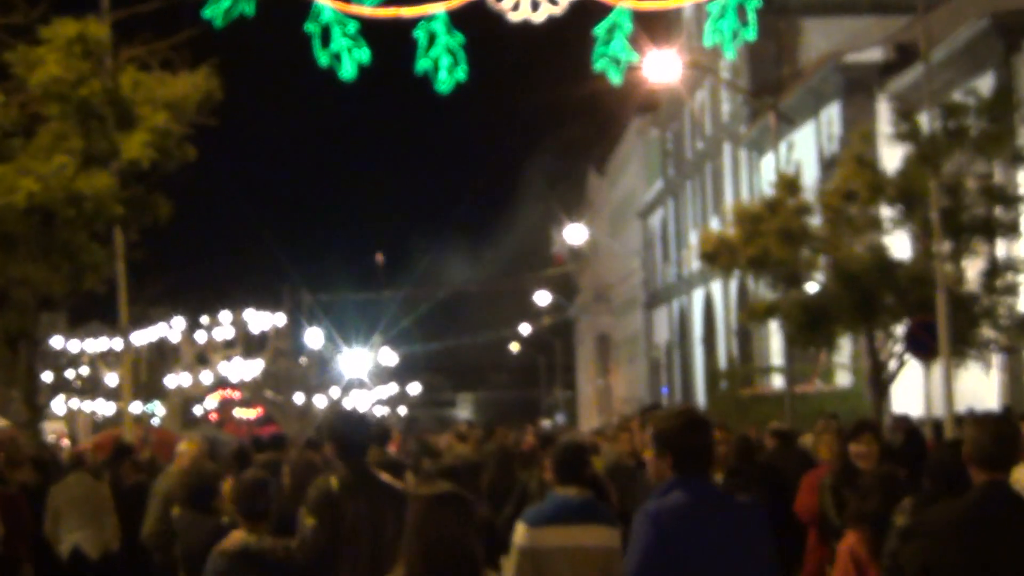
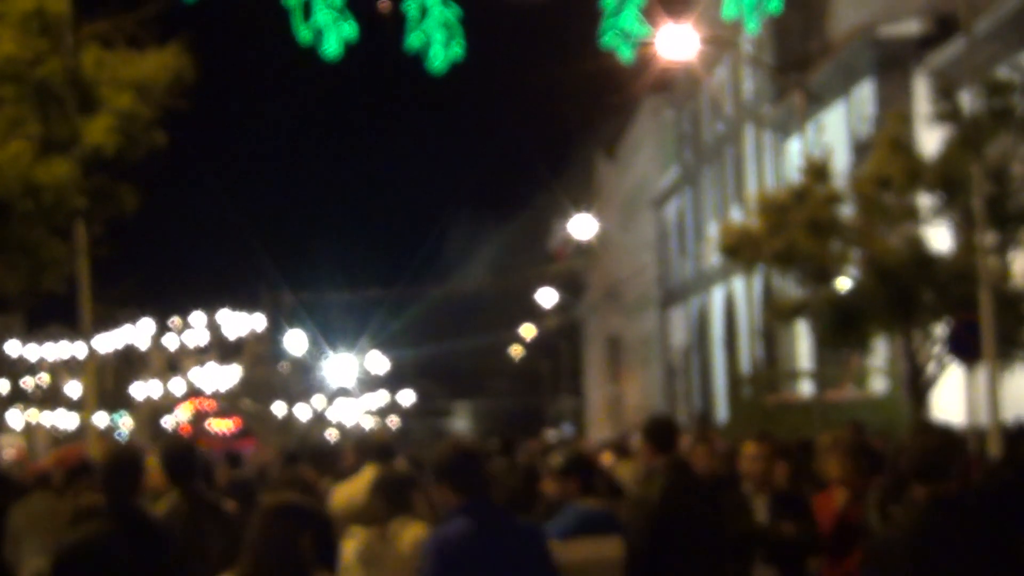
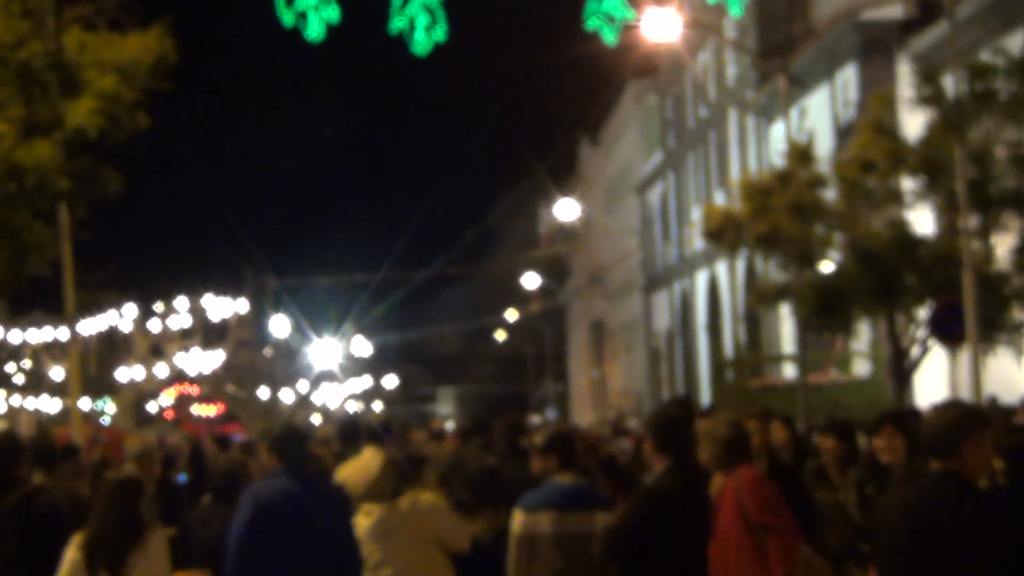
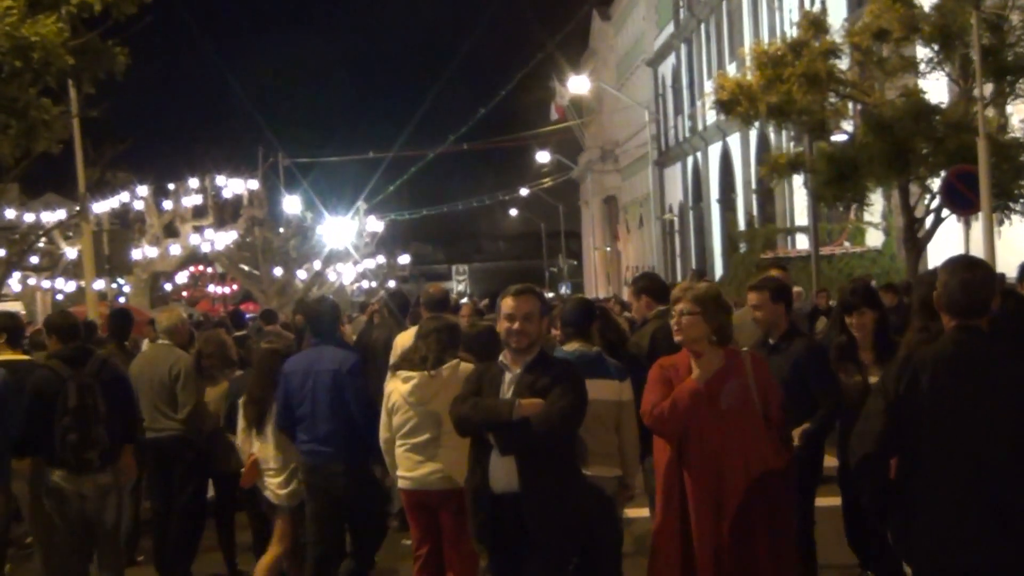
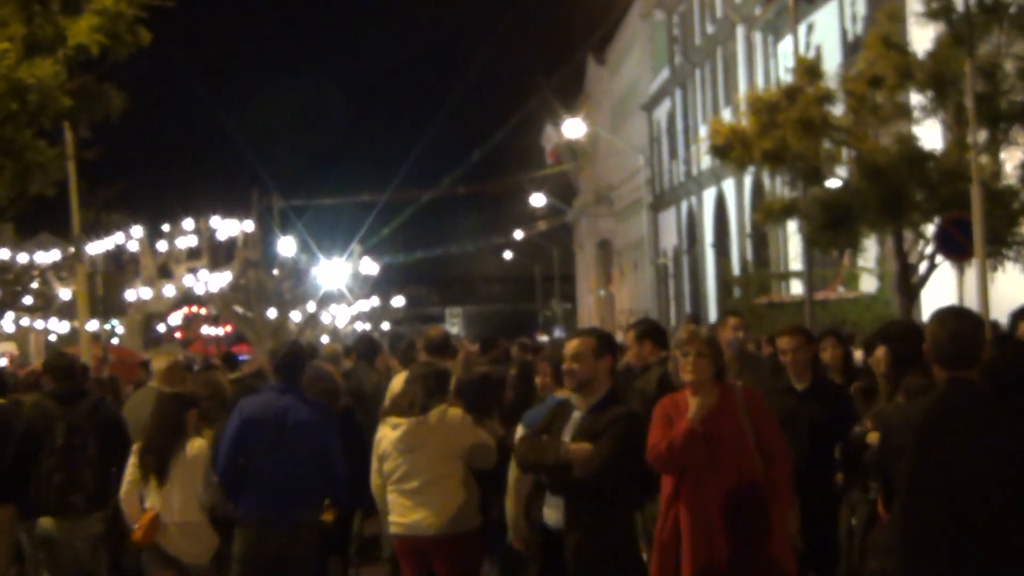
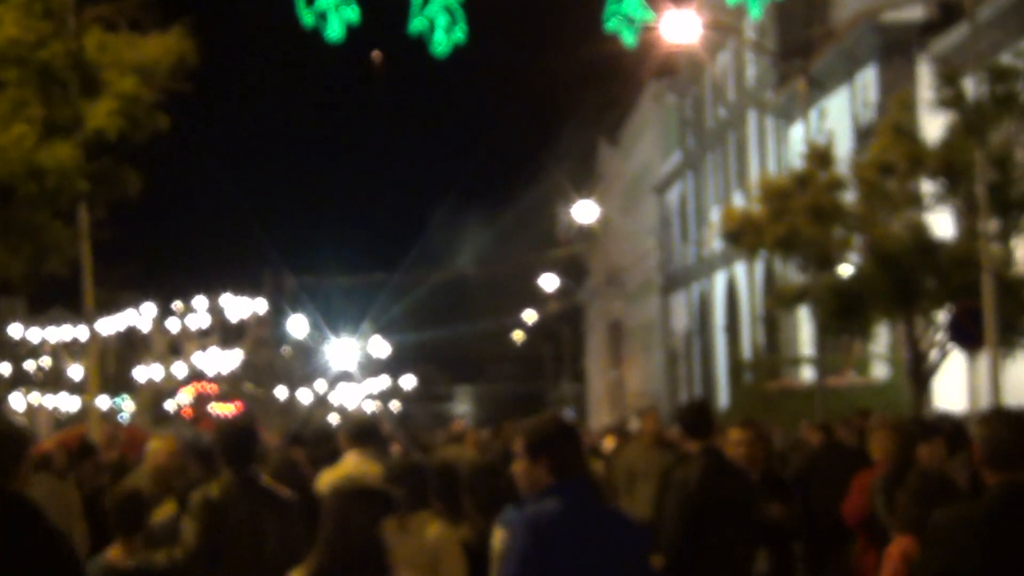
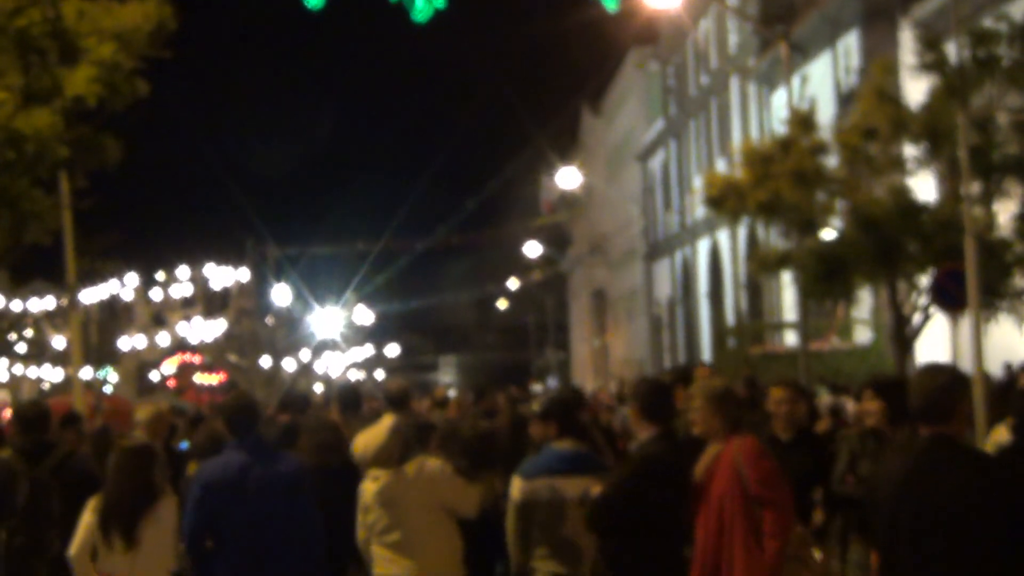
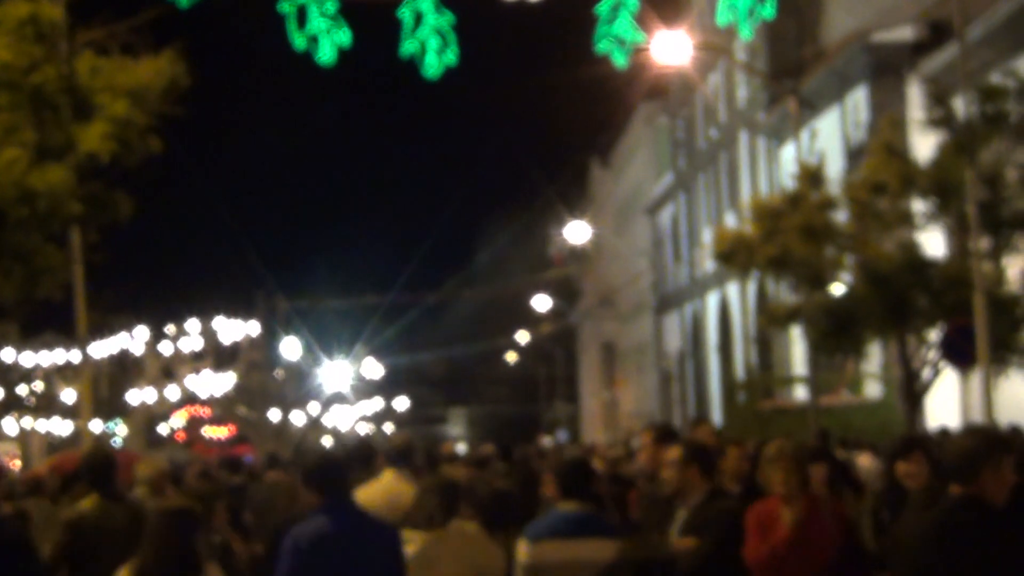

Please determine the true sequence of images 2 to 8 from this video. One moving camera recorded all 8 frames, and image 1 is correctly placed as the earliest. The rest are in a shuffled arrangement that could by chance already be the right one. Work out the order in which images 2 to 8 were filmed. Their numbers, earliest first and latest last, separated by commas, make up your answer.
6, 2, 8, 3, 7, 5, 4
